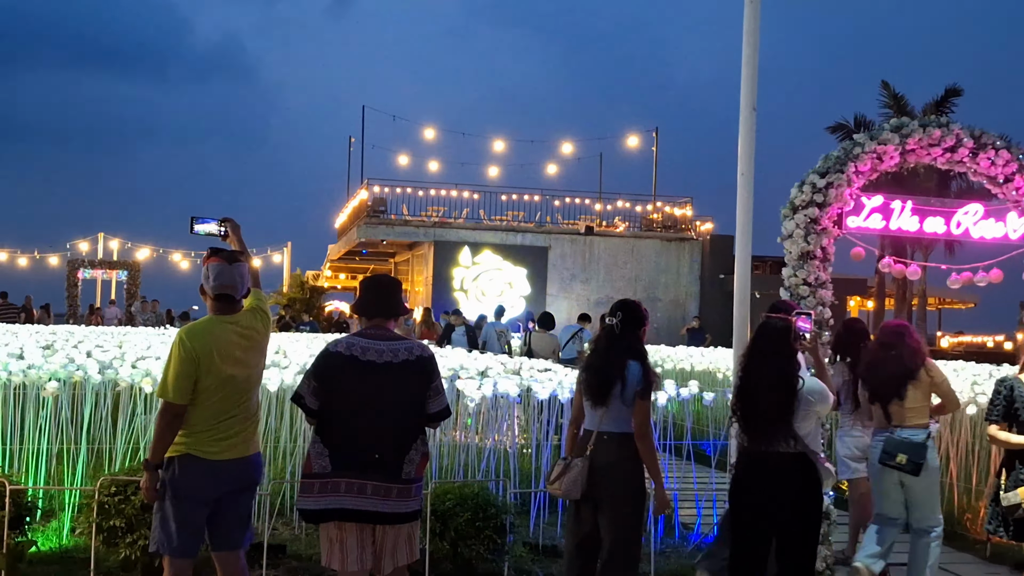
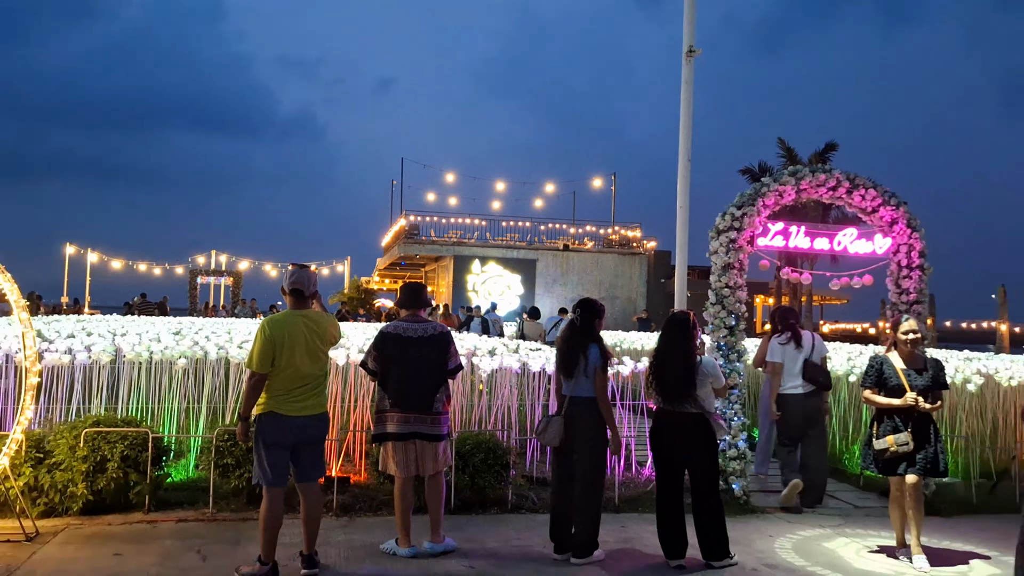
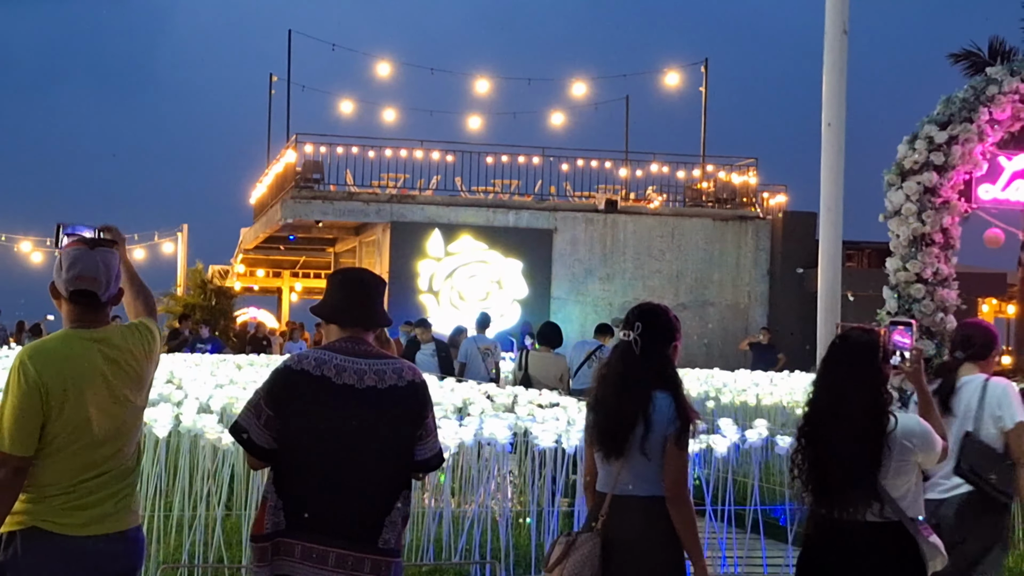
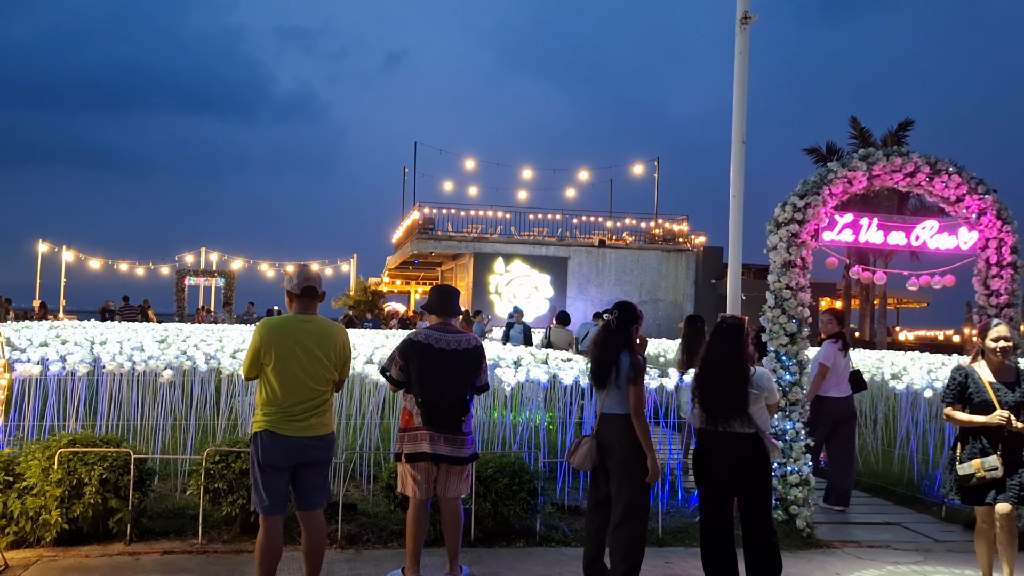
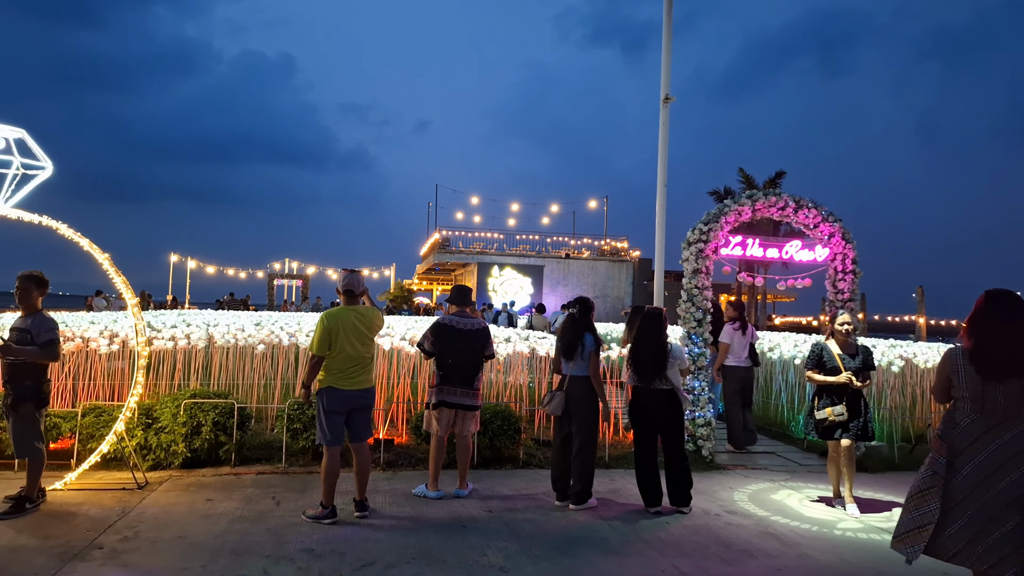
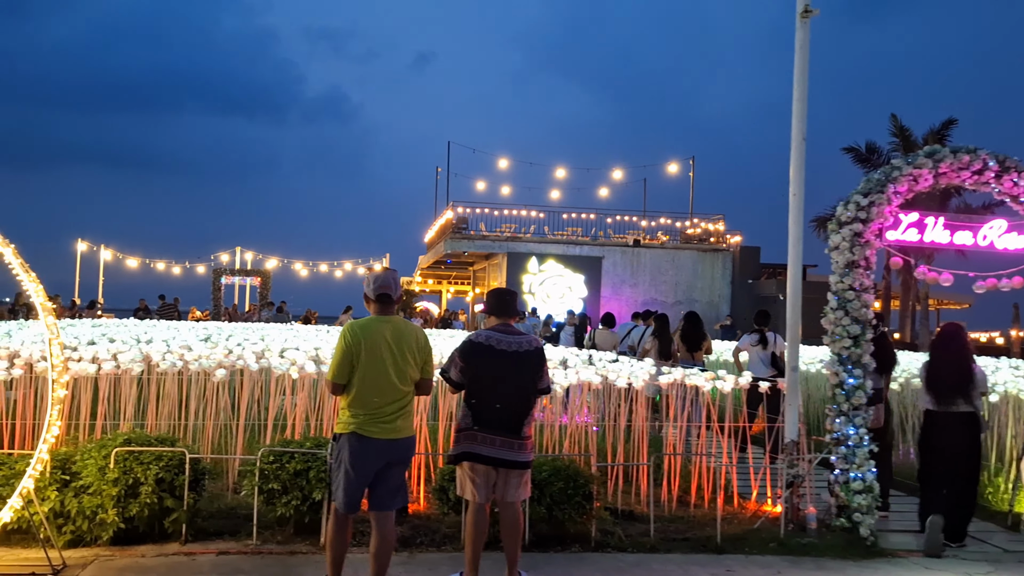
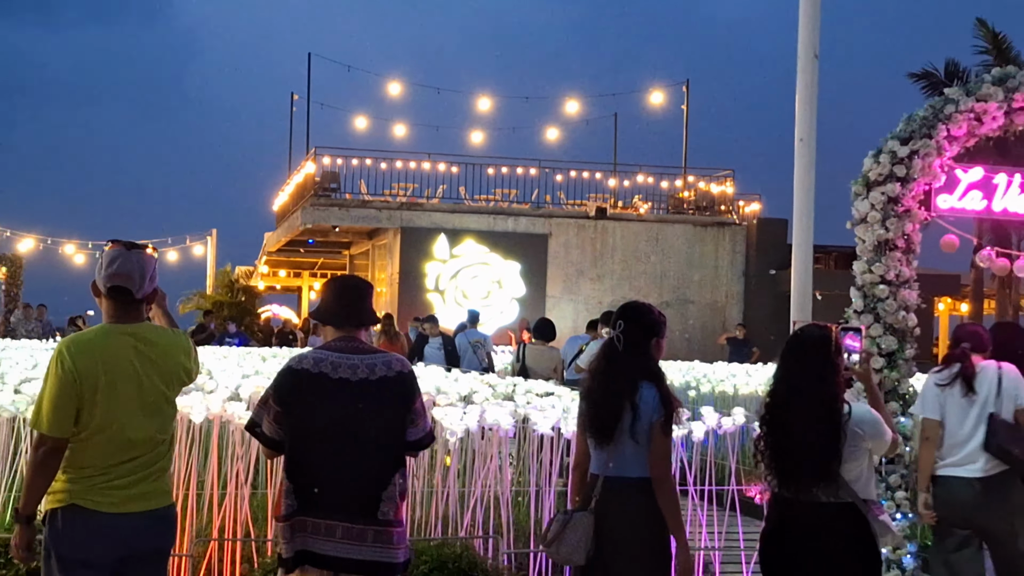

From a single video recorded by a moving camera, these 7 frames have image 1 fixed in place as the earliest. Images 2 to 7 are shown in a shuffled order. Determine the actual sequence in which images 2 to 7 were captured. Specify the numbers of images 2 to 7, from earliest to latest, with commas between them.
3, 7, 2, 5, 4, 6
